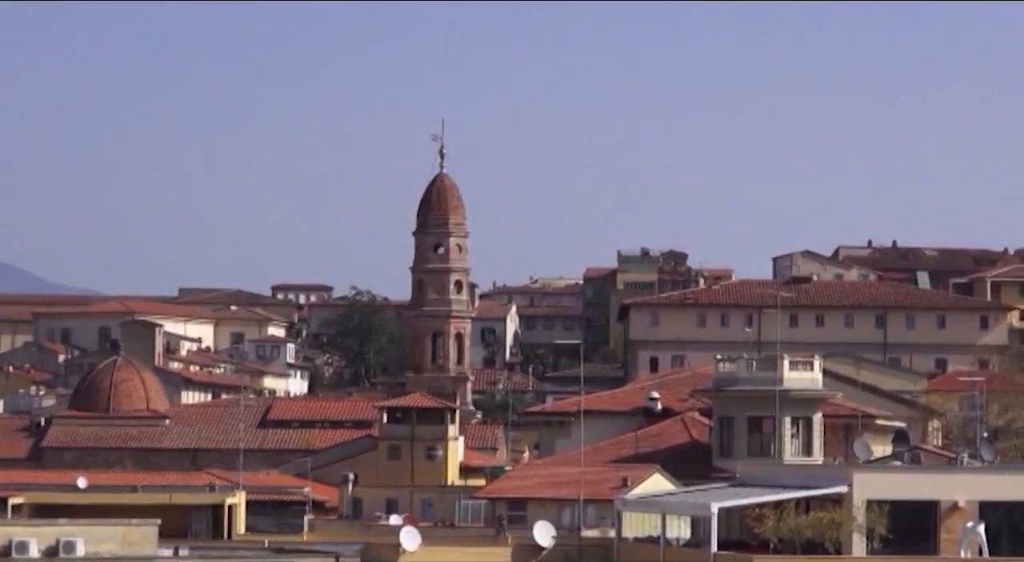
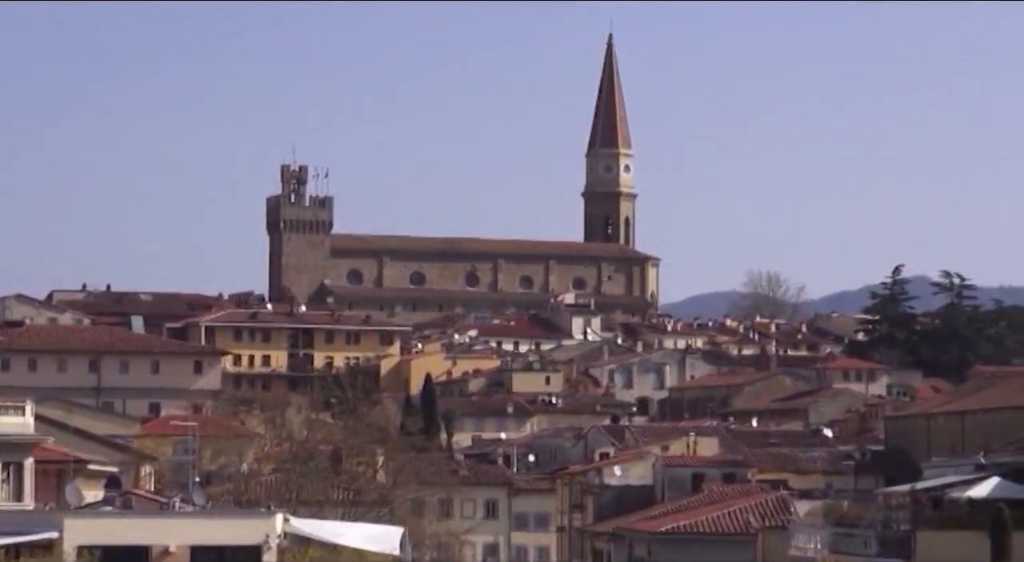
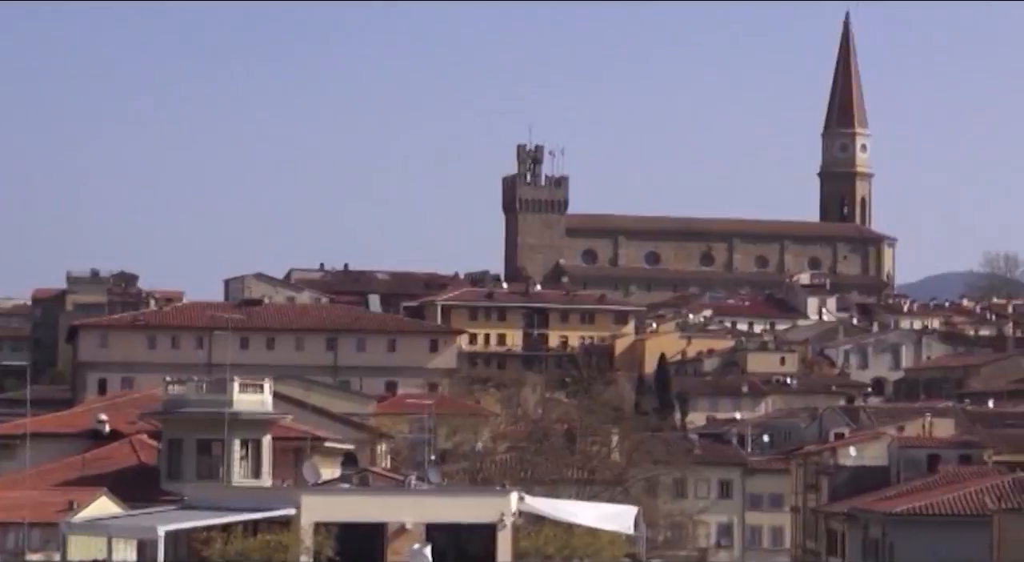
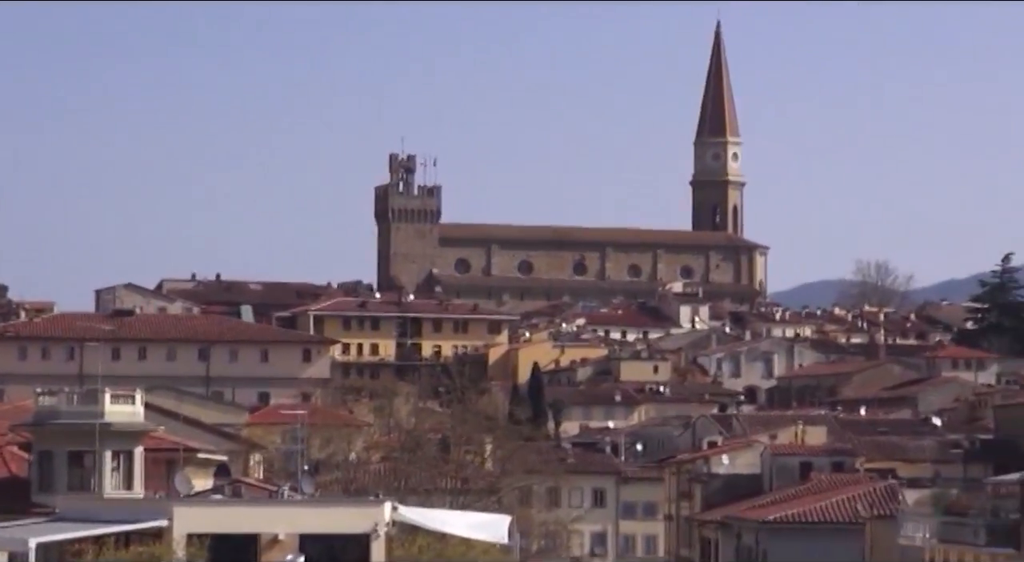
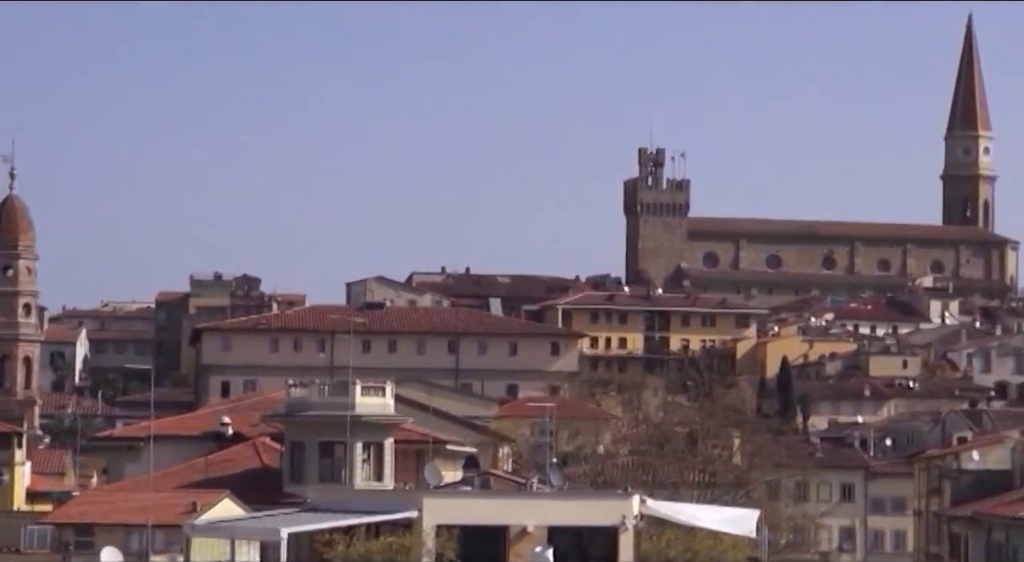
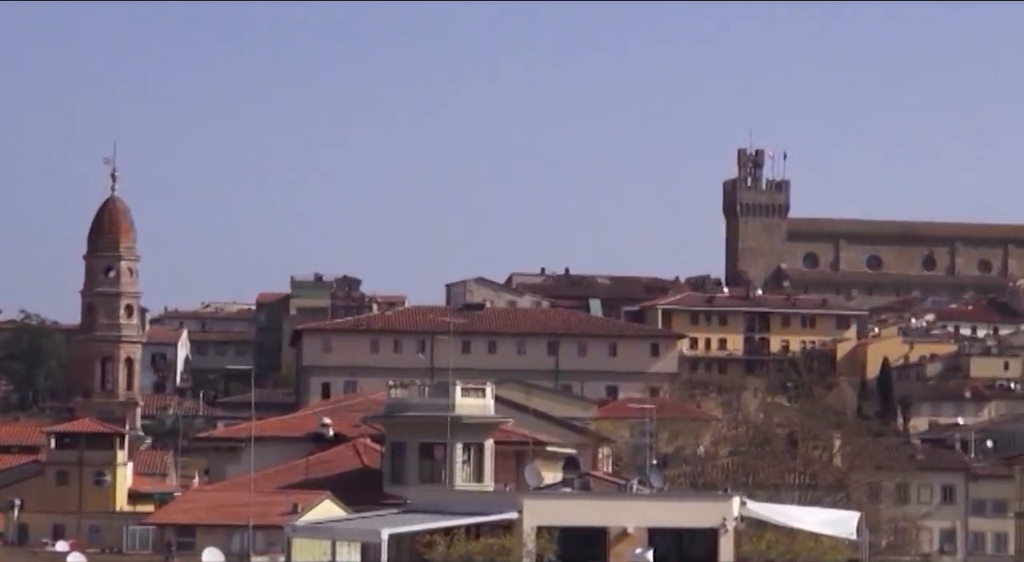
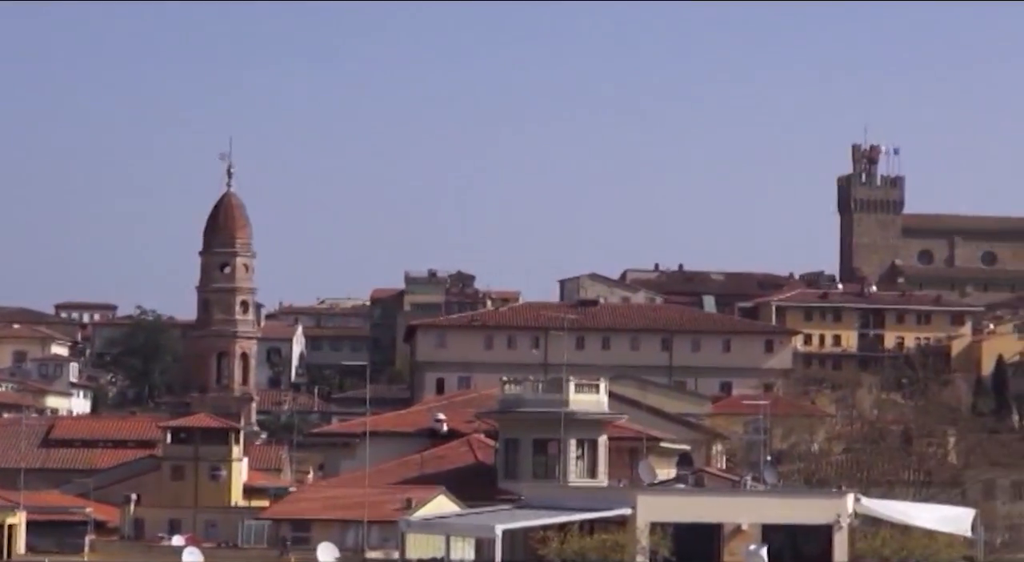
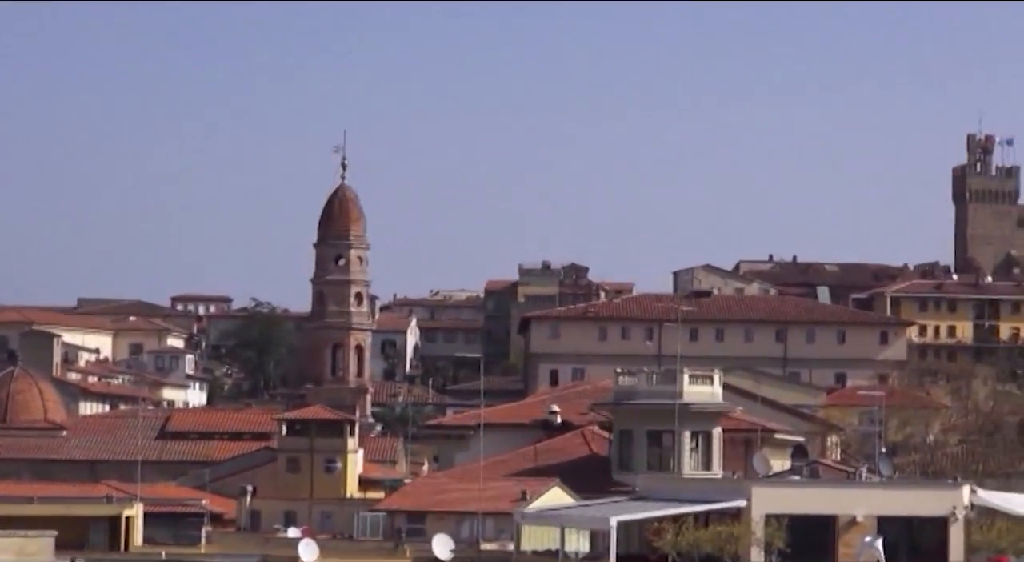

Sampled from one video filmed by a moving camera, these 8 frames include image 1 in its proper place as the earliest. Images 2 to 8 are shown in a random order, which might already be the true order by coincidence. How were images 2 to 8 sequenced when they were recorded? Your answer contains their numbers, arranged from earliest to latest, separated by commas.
8, 7, 6, 5, 3, 4, 2
